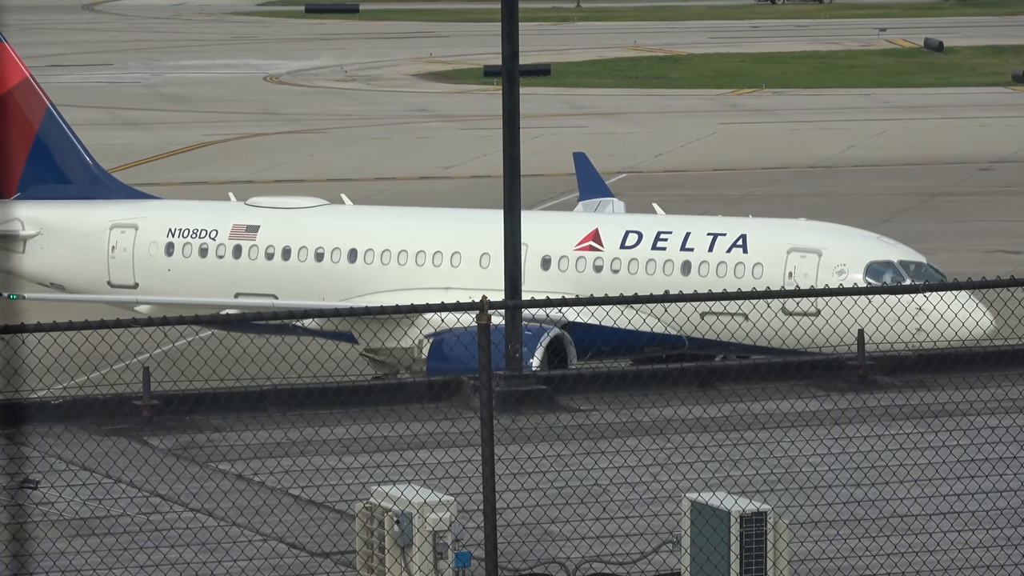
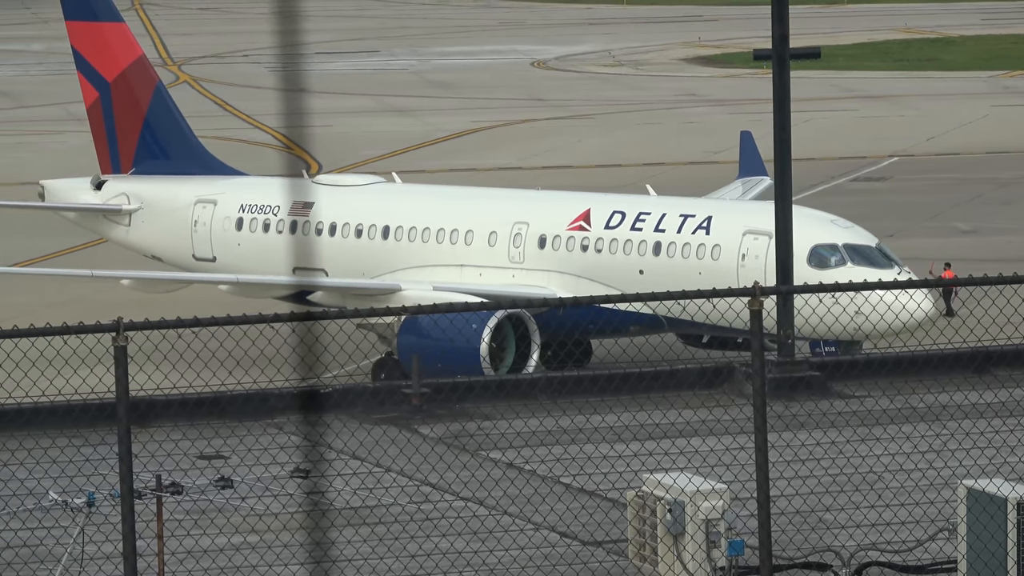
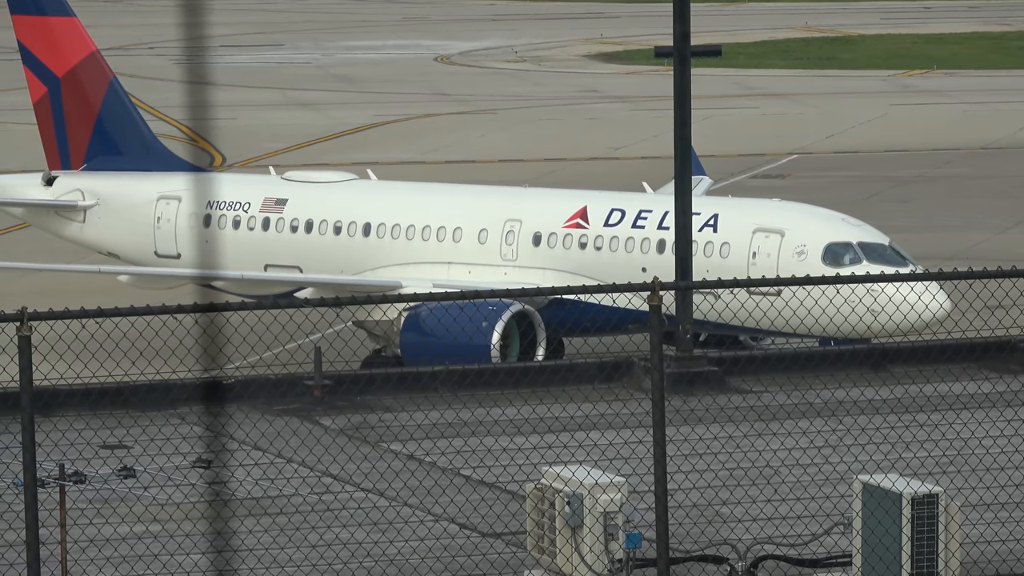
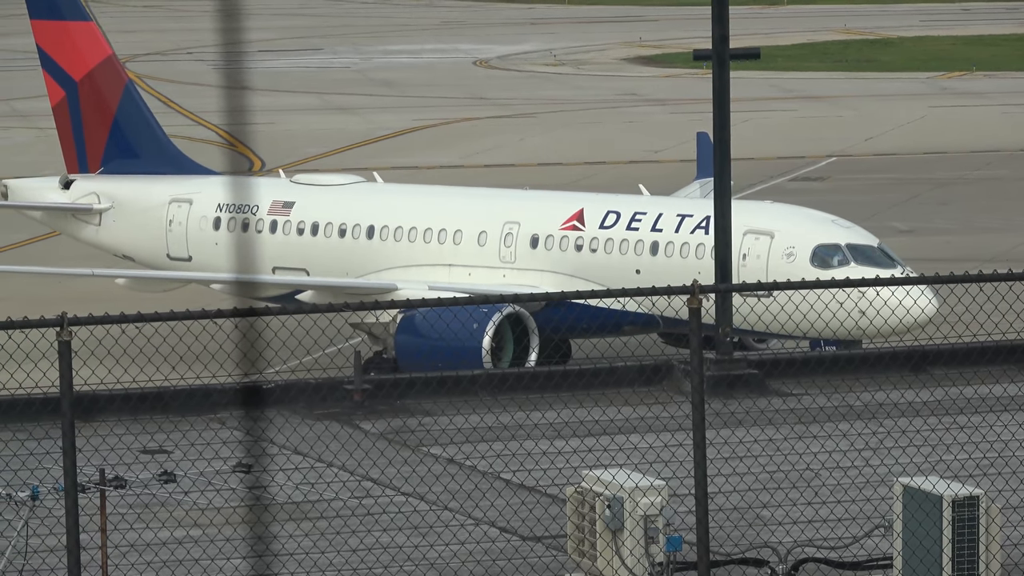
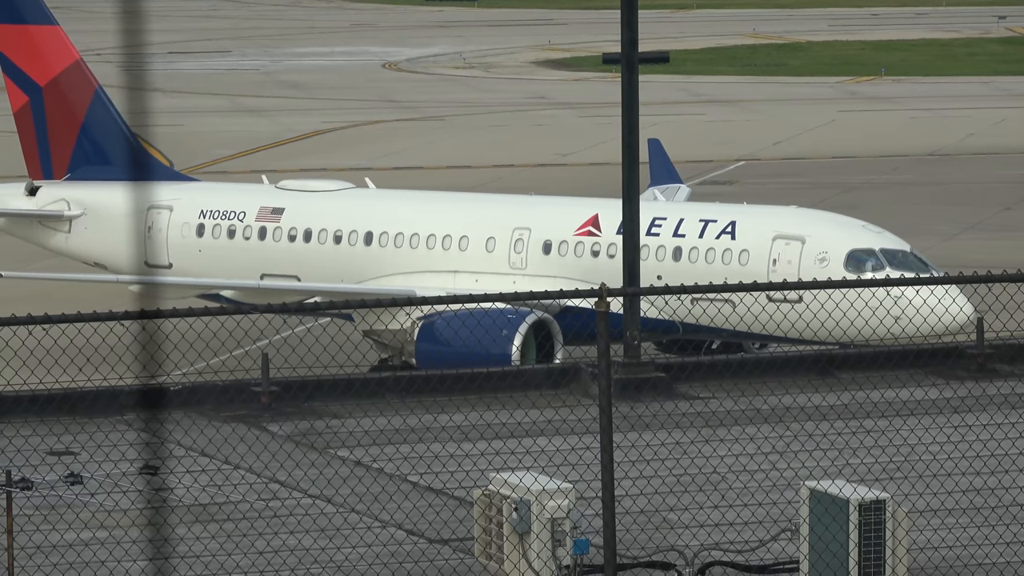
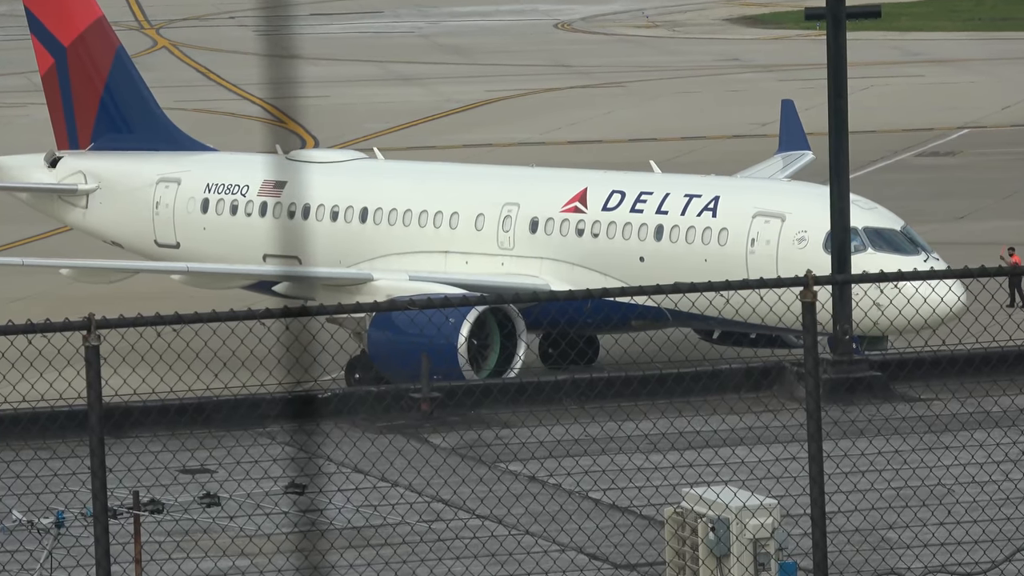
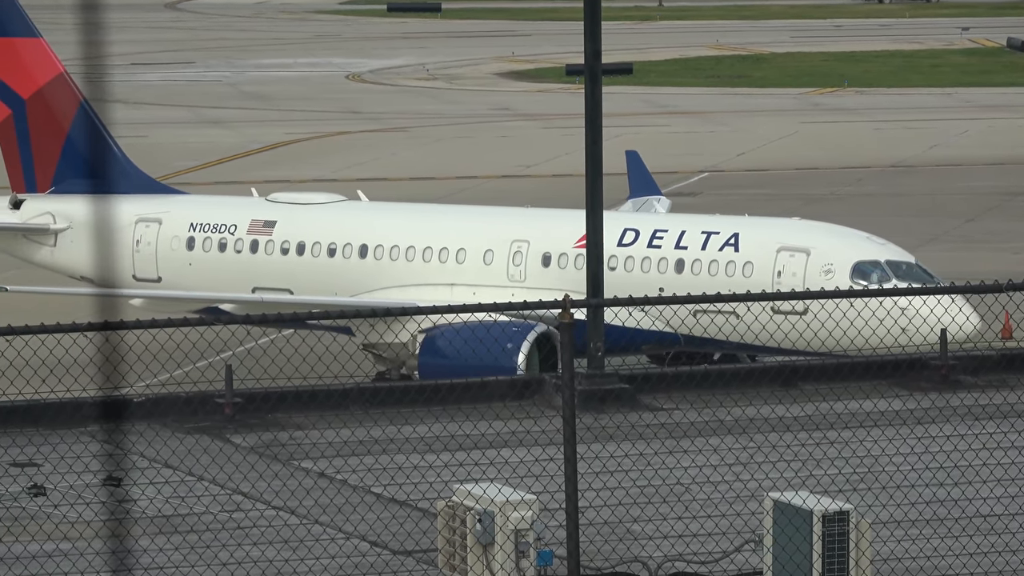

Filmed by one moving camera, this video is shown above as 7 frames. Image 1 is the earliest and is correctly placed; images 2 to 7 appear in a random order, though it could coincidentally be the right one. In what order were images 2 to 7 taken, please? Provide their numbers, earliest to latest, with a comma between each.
7, 5, 3, 4, 2, 6
